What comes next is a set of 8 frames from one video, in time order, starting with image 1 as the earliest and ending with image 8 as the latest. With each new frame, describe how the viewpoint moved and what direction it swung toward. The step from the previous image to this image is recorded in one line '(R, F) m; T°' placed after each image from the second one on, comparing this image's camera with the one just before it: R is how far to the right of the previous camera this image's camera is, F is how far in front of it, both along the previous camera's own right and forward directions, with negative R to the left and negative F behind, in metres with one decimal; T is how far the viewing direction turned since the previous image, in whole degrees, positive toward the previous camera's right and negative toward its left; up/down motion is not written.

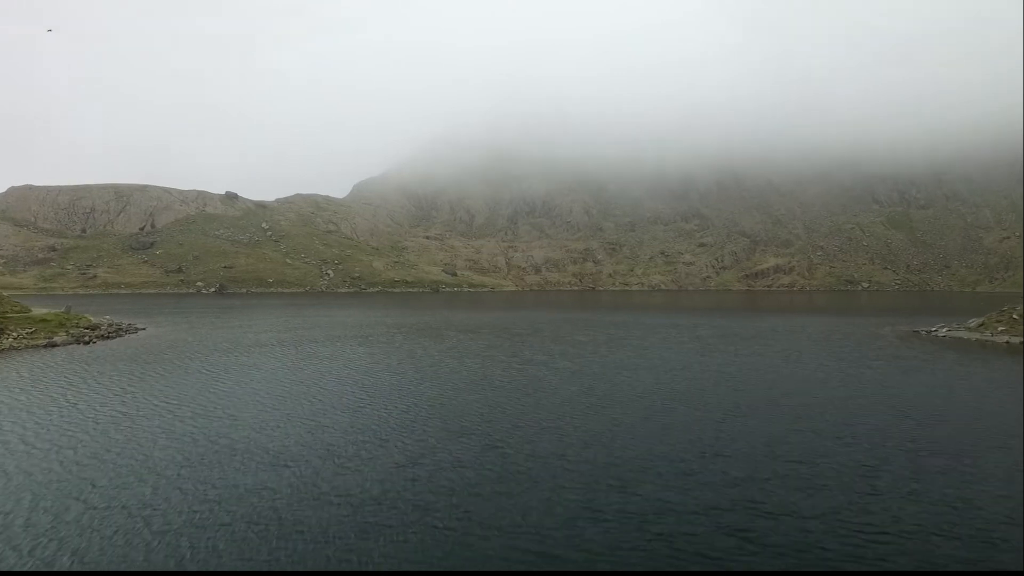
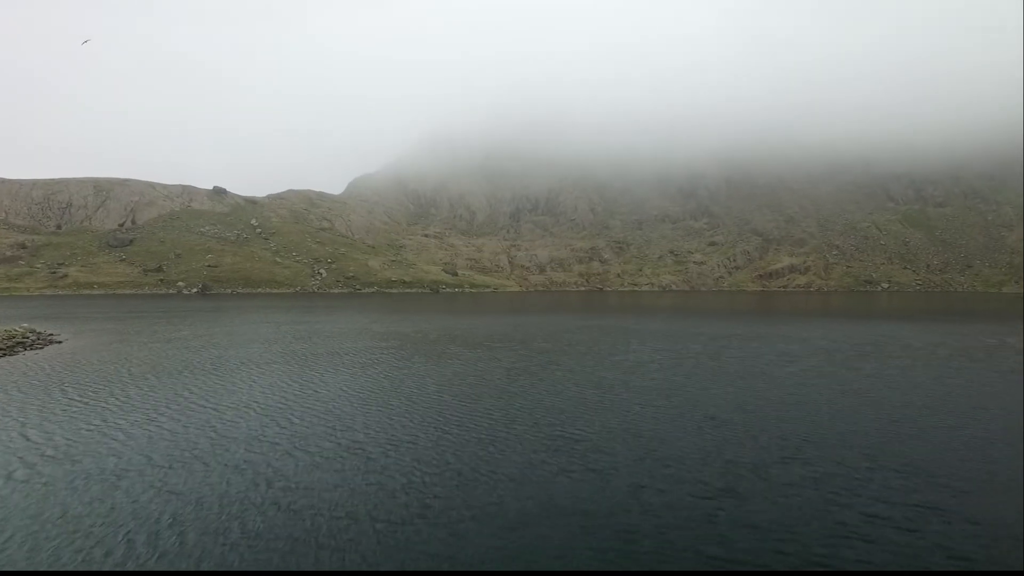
(-1.6, +10.6) m; 0°
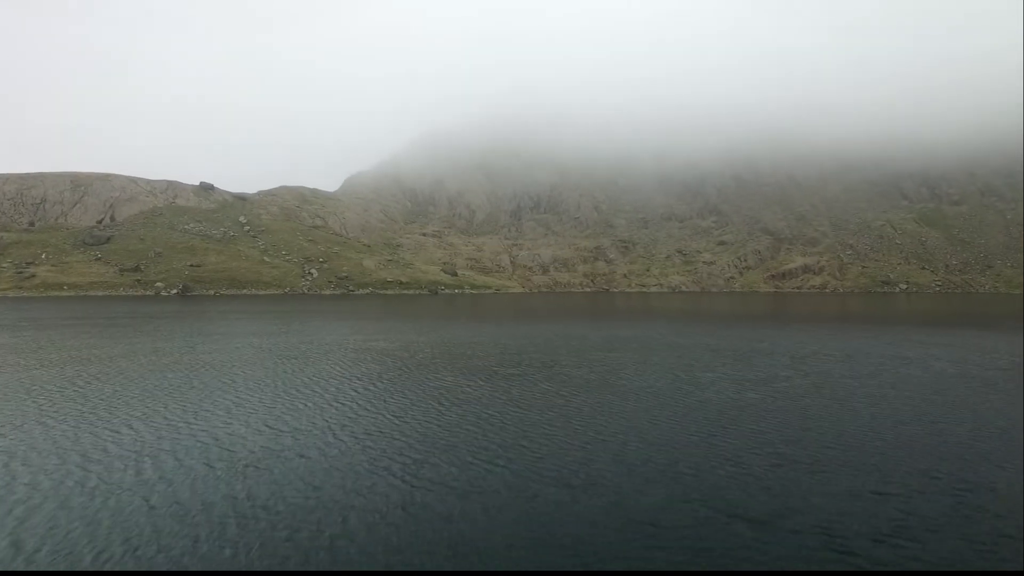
(-1.2, +9.6) m; 0°
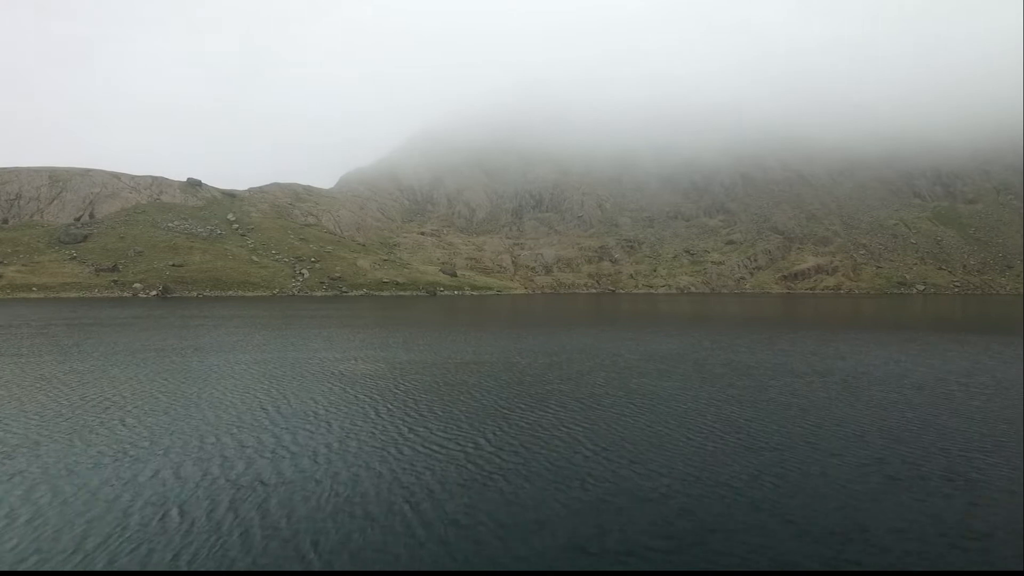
(-0.9, +8.4) m; 0°
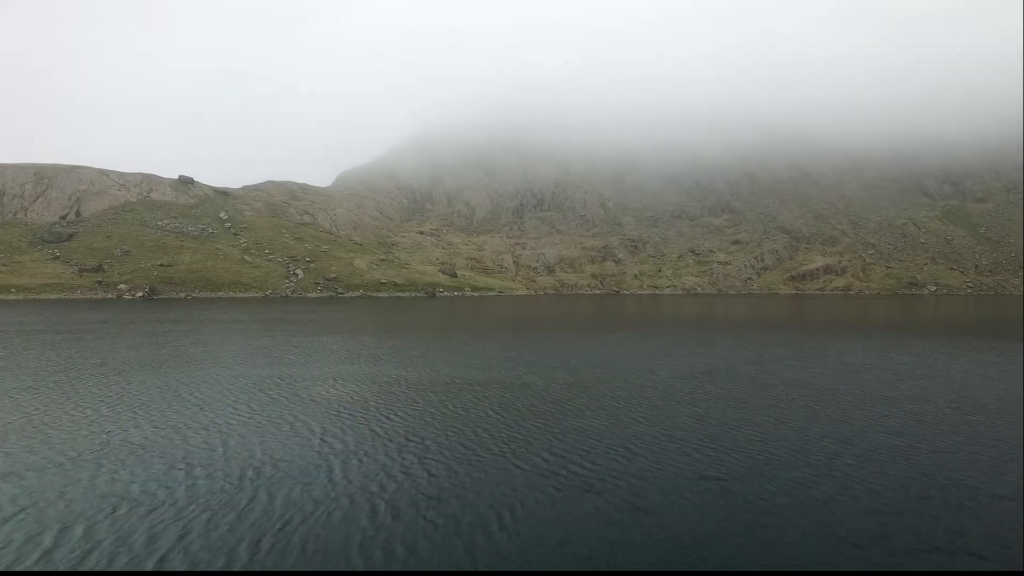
(-0.7, +5.2) m; 0°
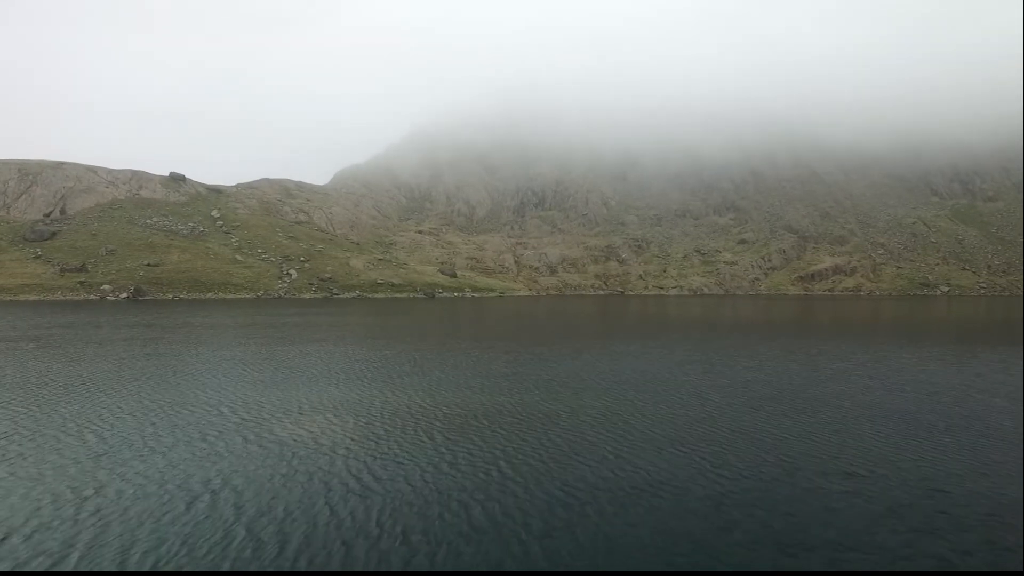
(-0.6, +5.3) m; 0°
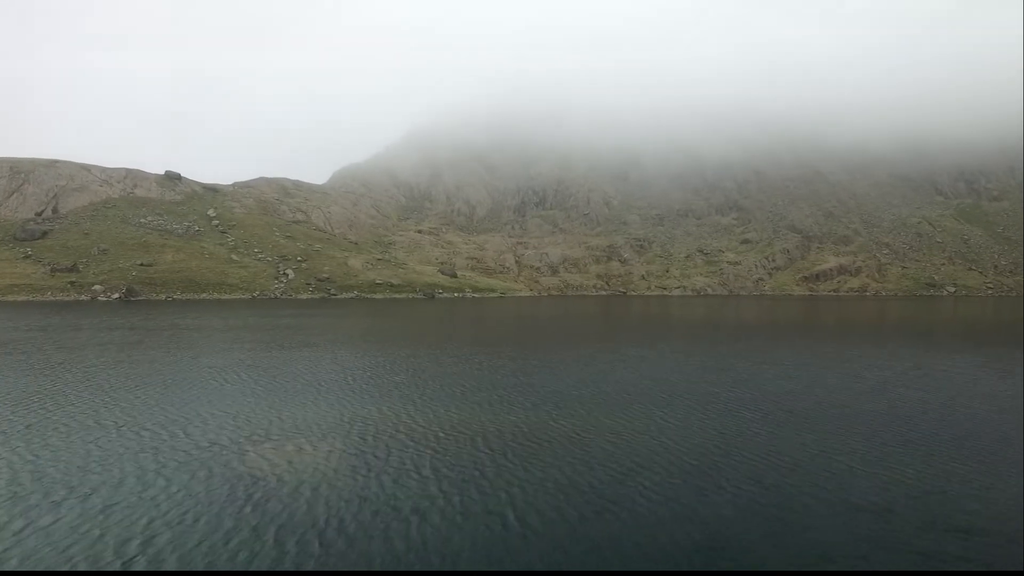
(-0.3, +2.6) m; 0°
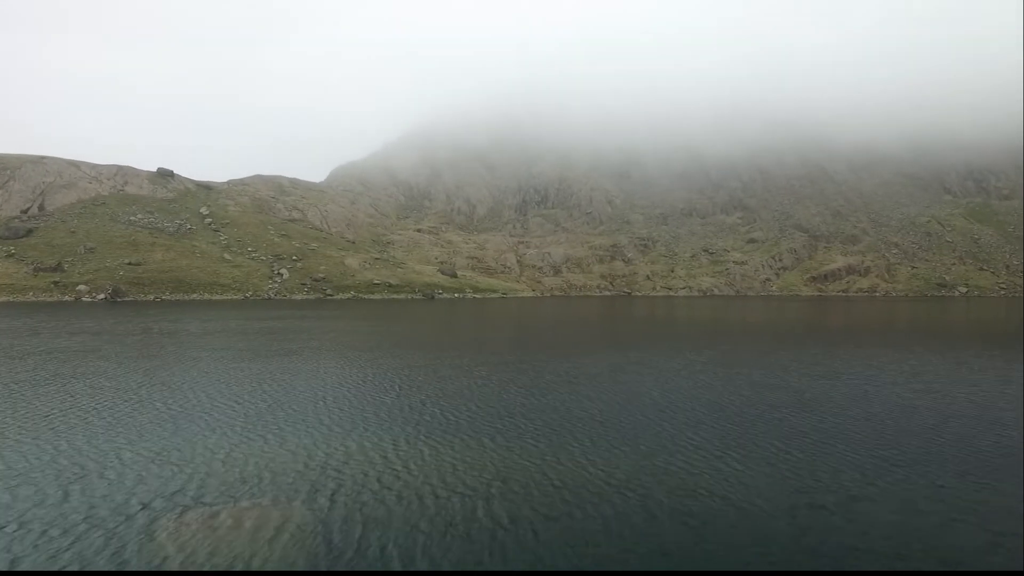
(-0.6, +4.4) m; 0°
